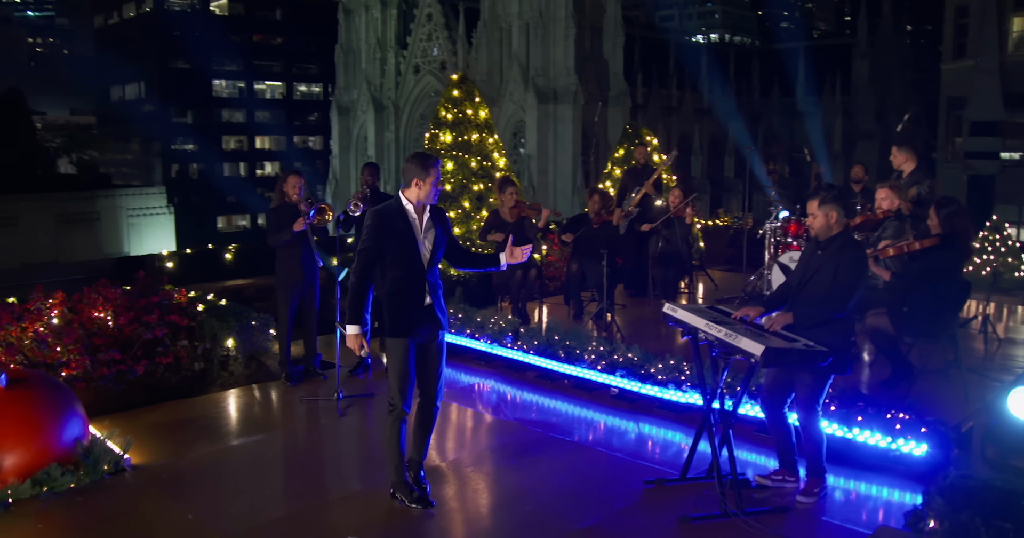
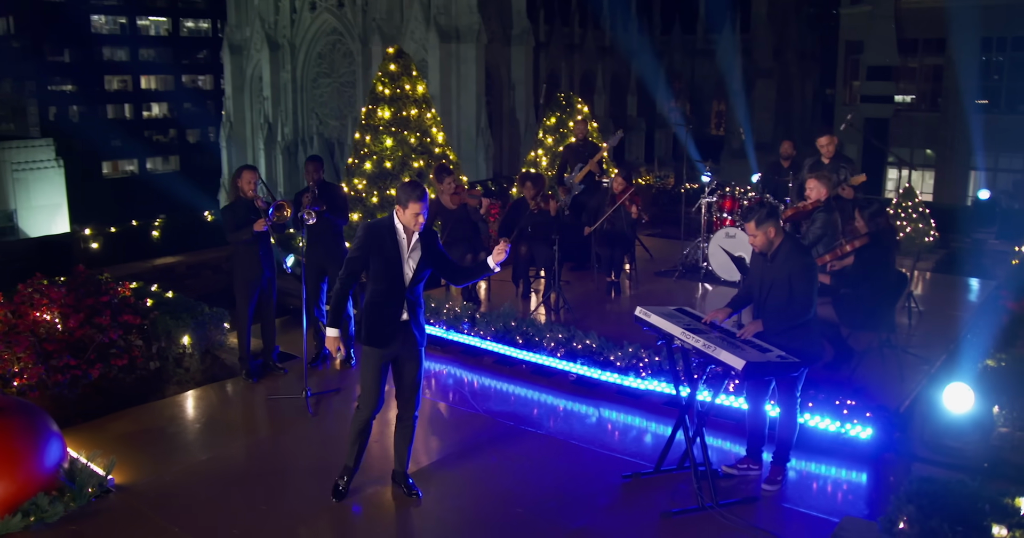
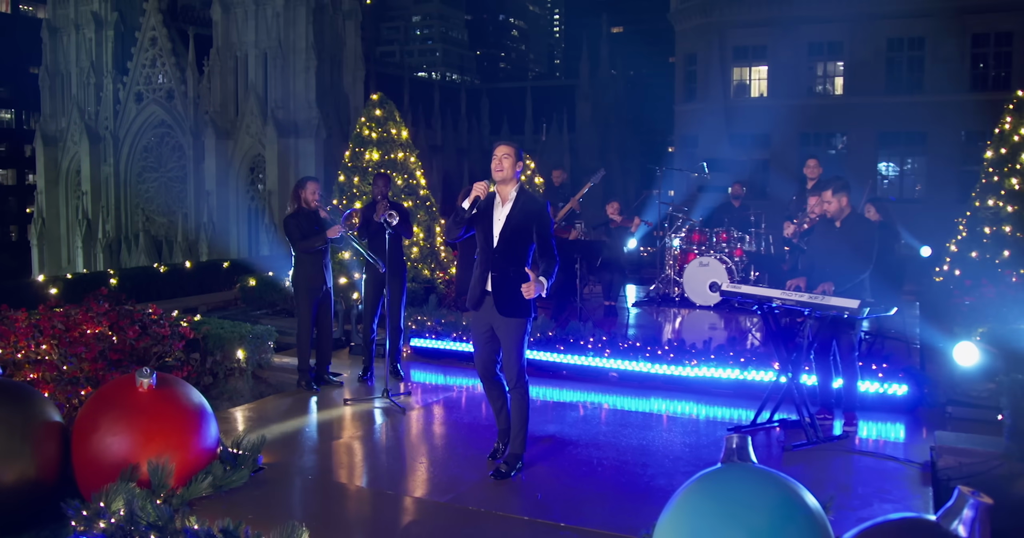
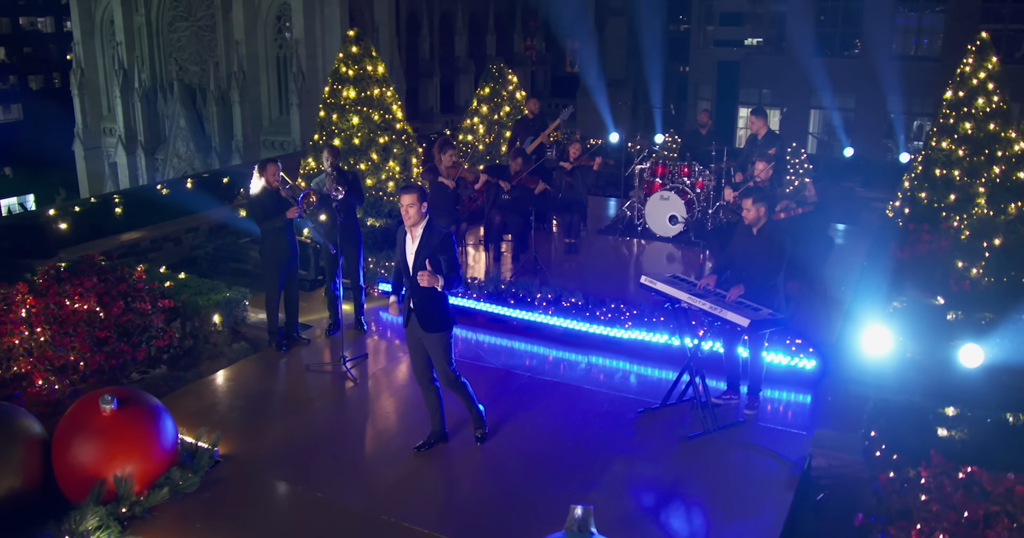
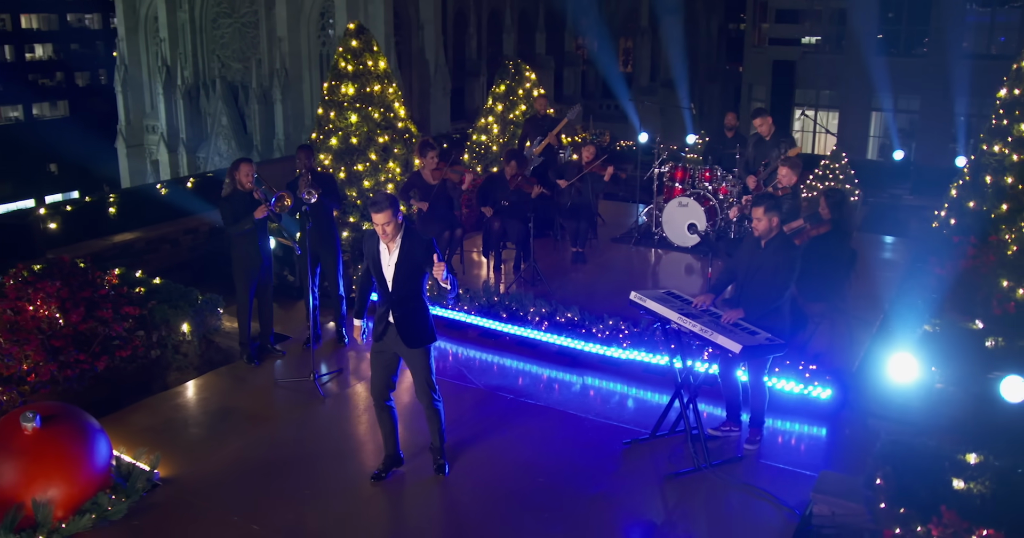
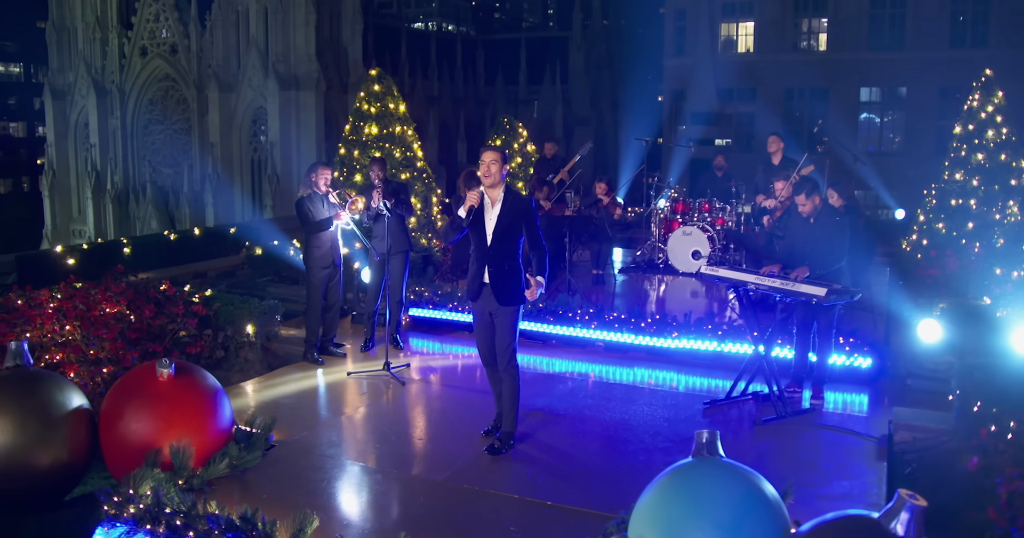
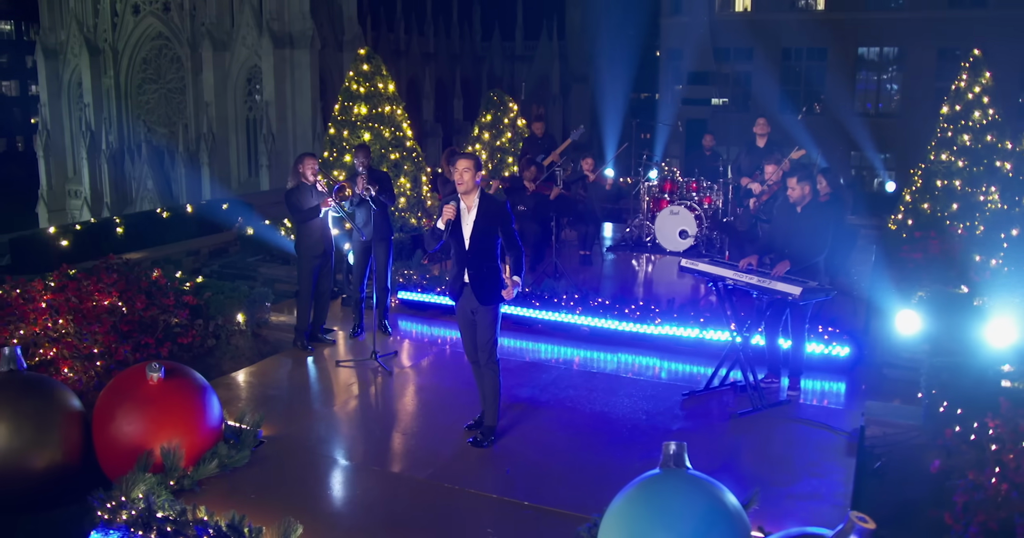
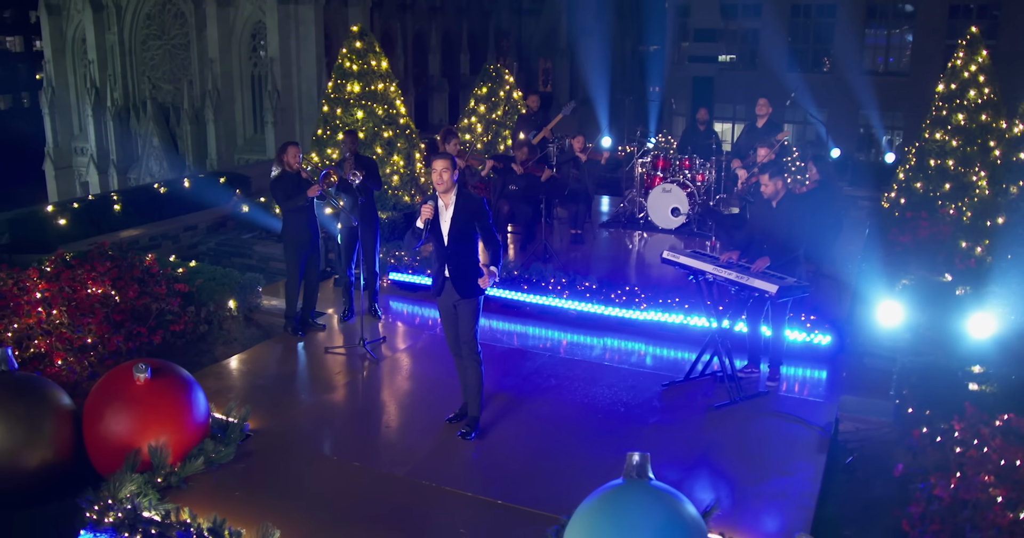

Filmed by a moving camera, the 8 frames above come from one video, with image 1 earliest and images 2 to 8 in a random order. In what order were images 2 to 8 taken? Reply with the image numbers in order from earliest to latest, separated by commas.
2, 5, 4, 8, 7, 6, 3
